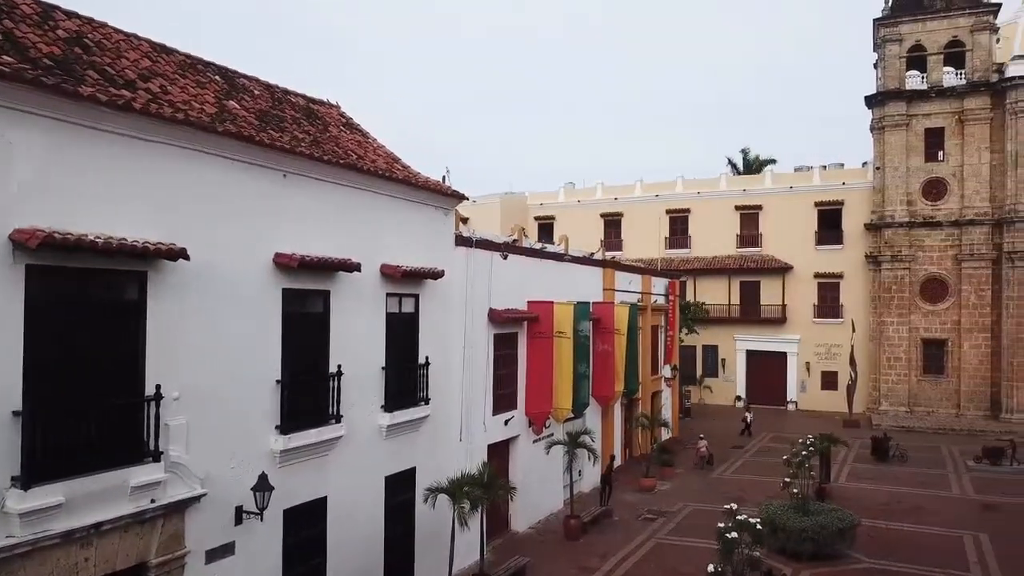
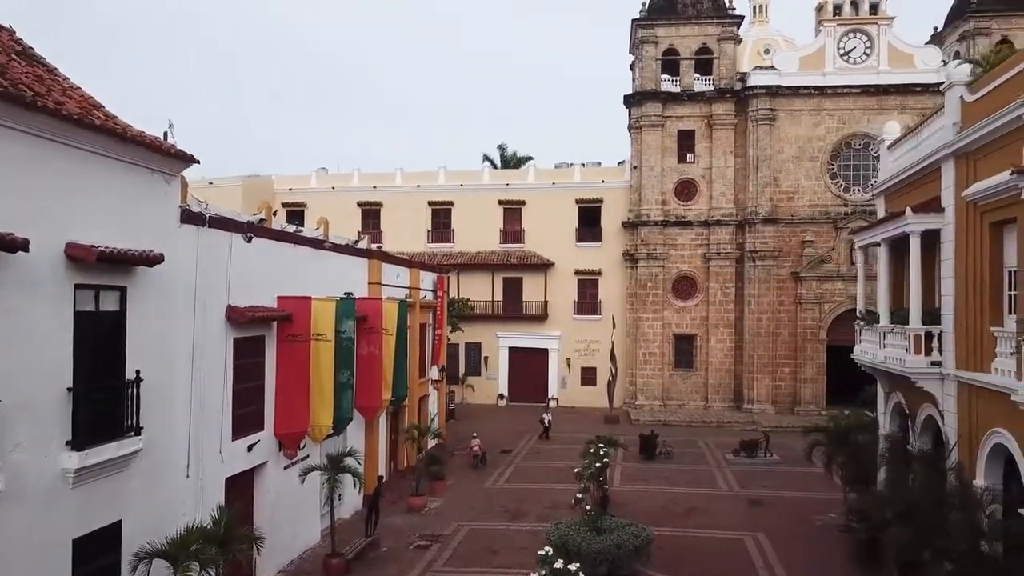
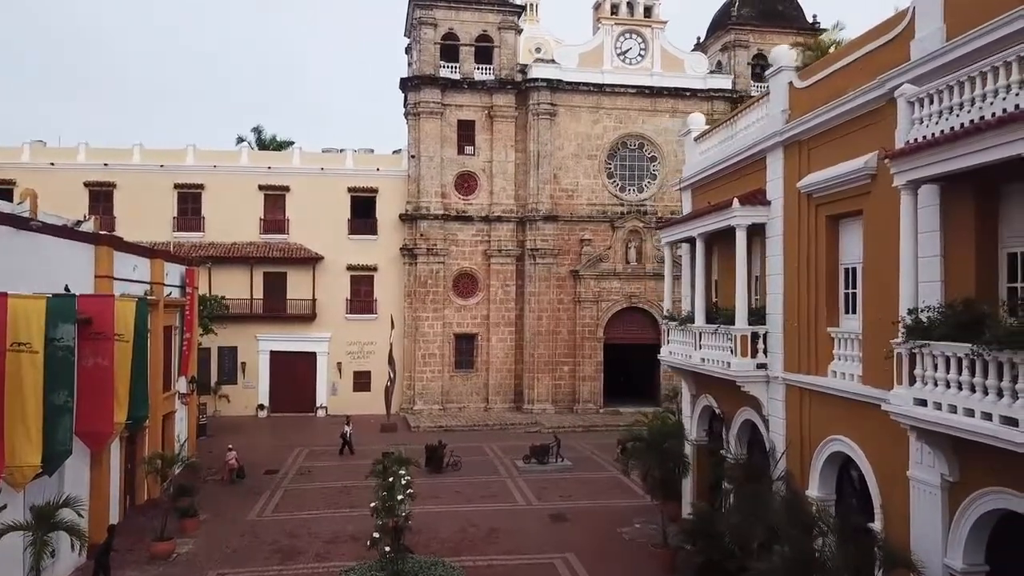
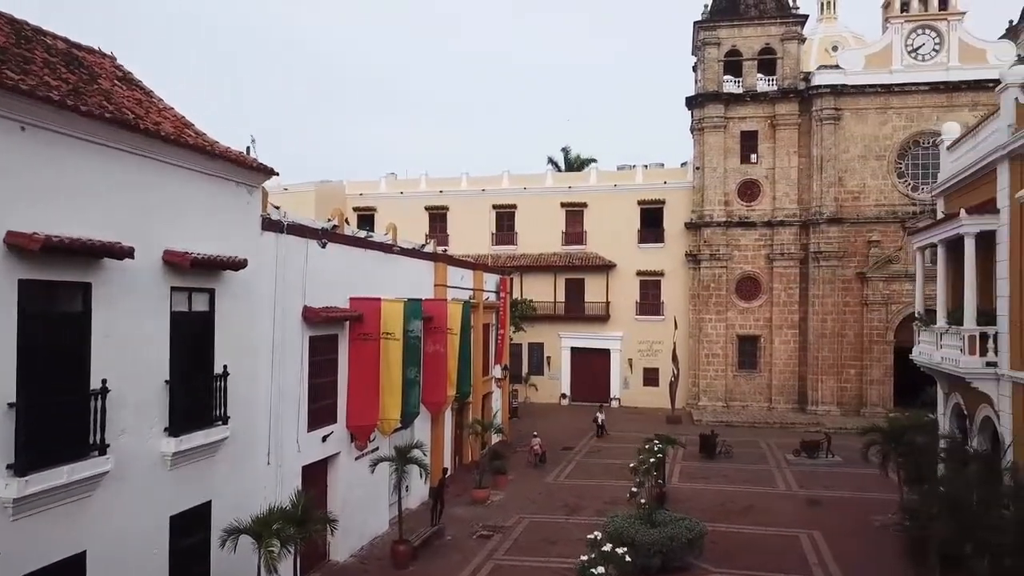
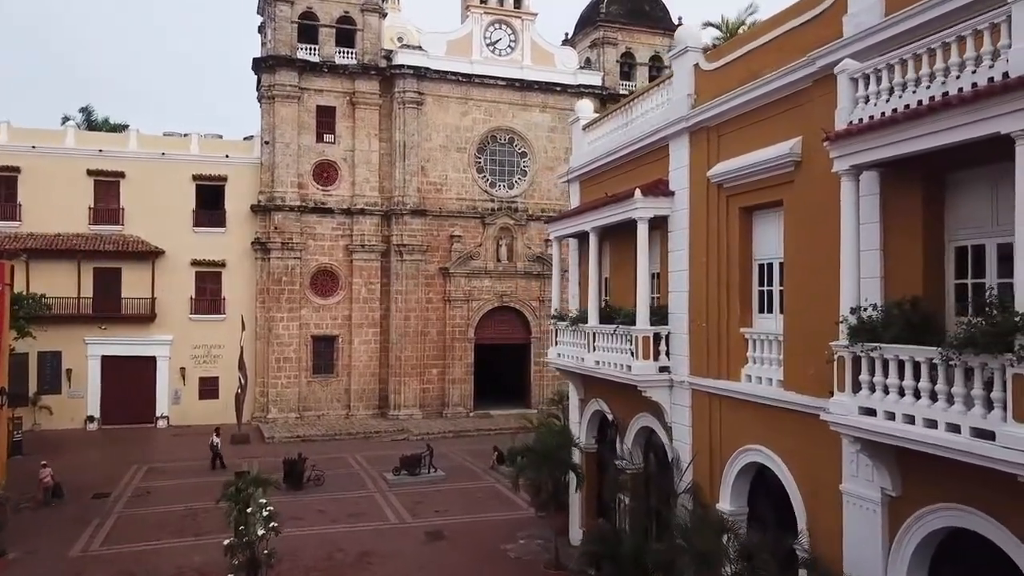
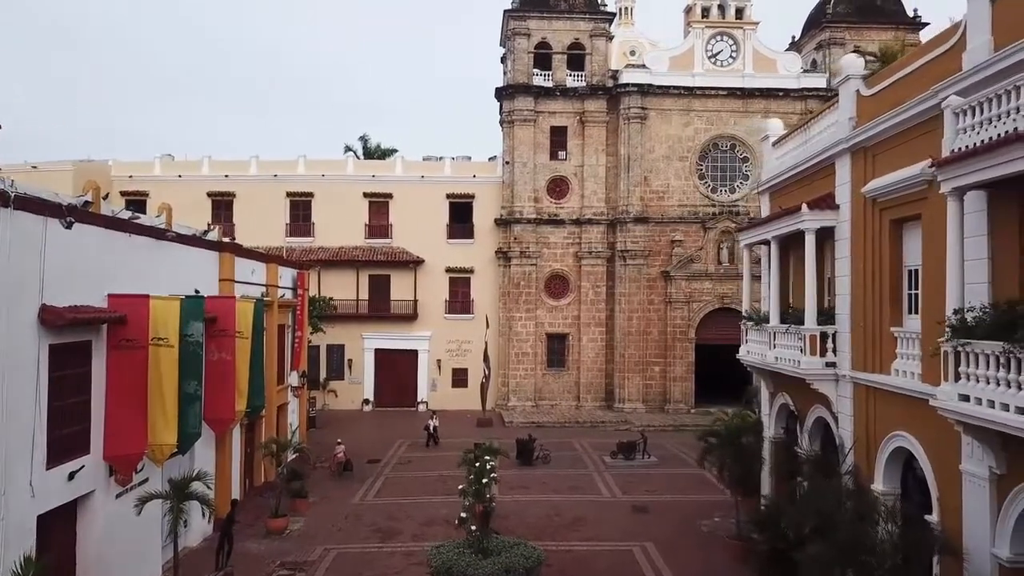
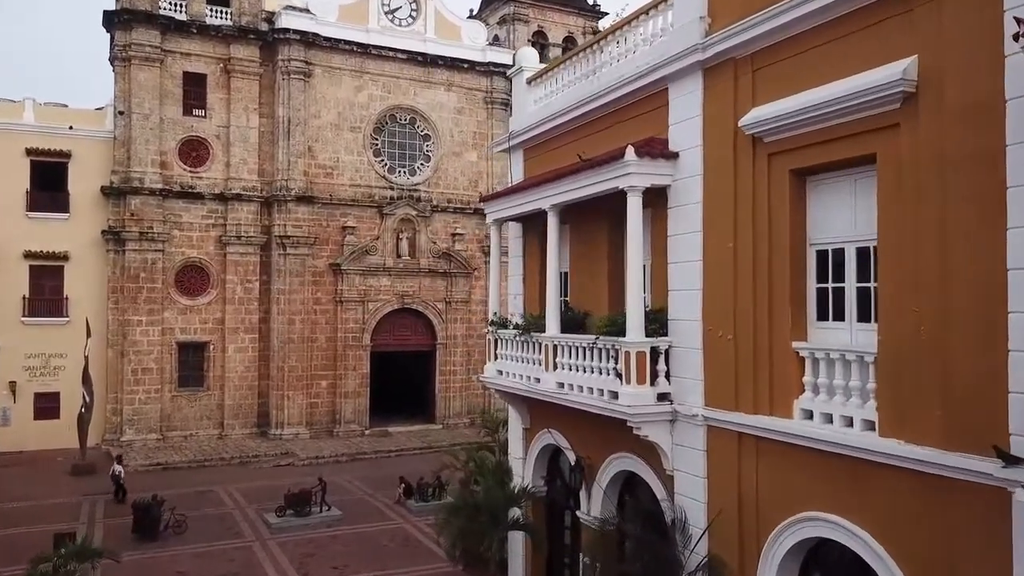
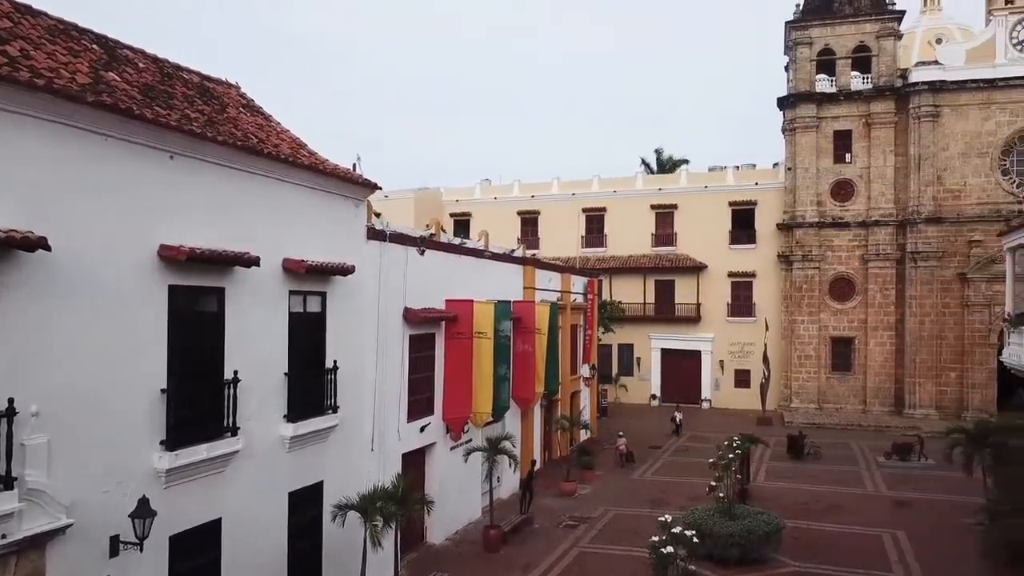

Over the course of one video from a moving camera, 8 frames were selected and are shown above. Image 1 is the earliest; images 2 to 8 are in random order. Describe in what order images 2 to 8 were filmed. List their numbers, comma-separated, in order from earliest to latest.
8, 4, 2, 6, 3, 5, 7
